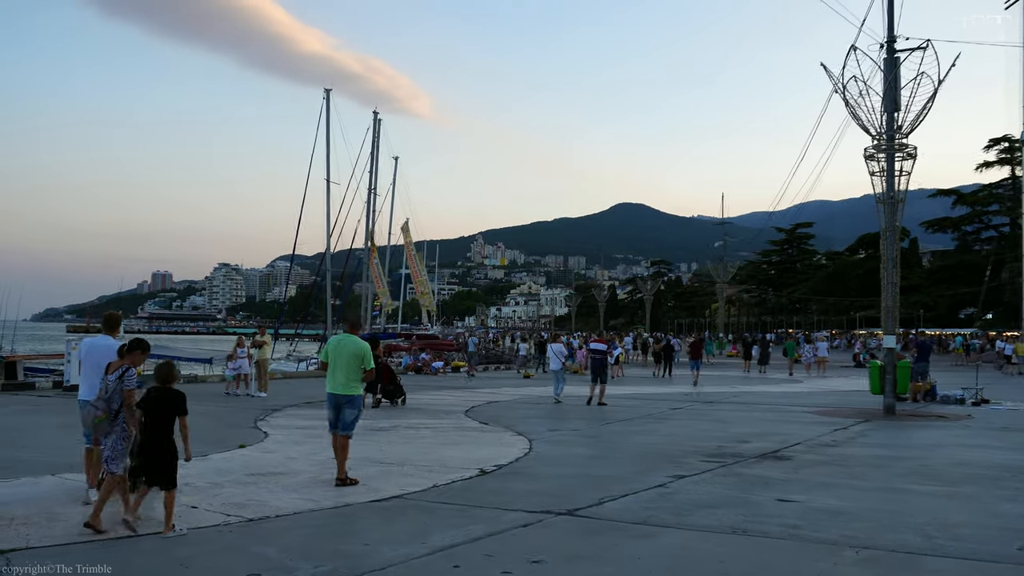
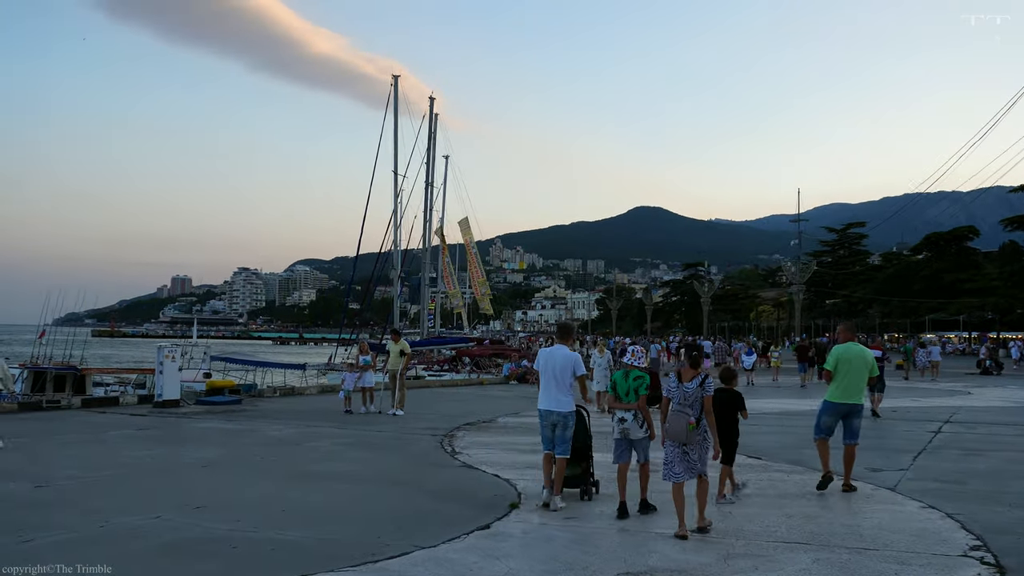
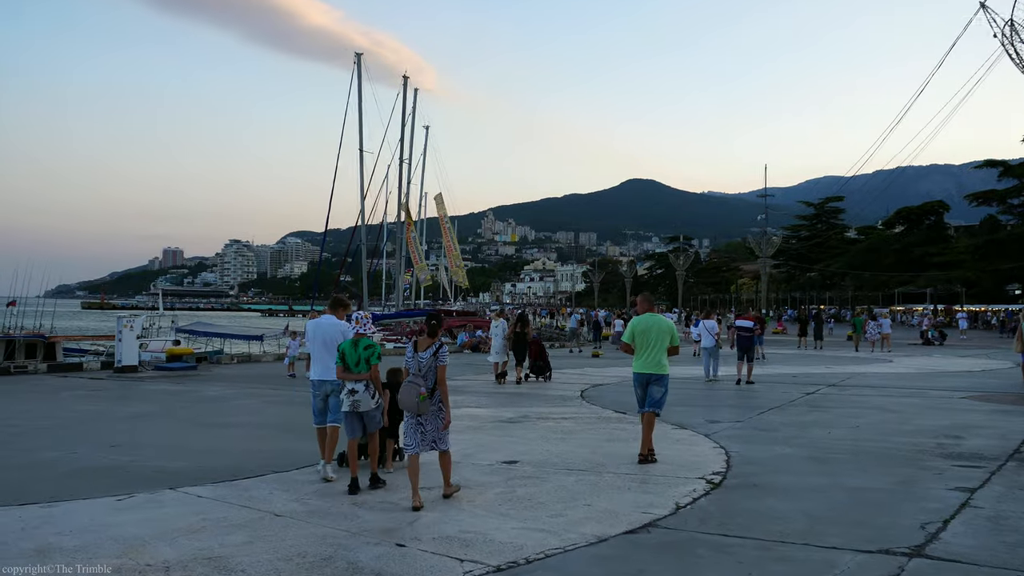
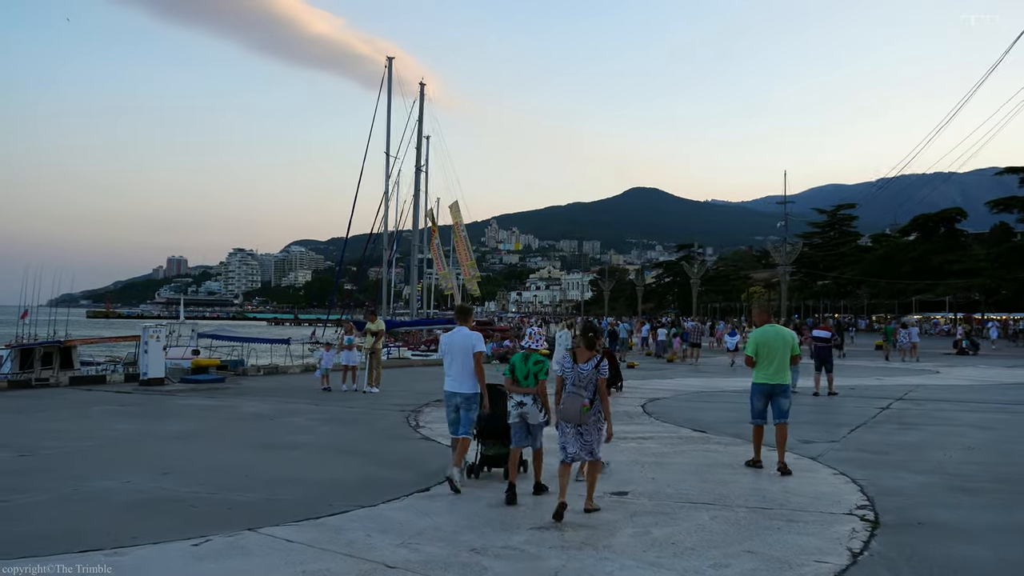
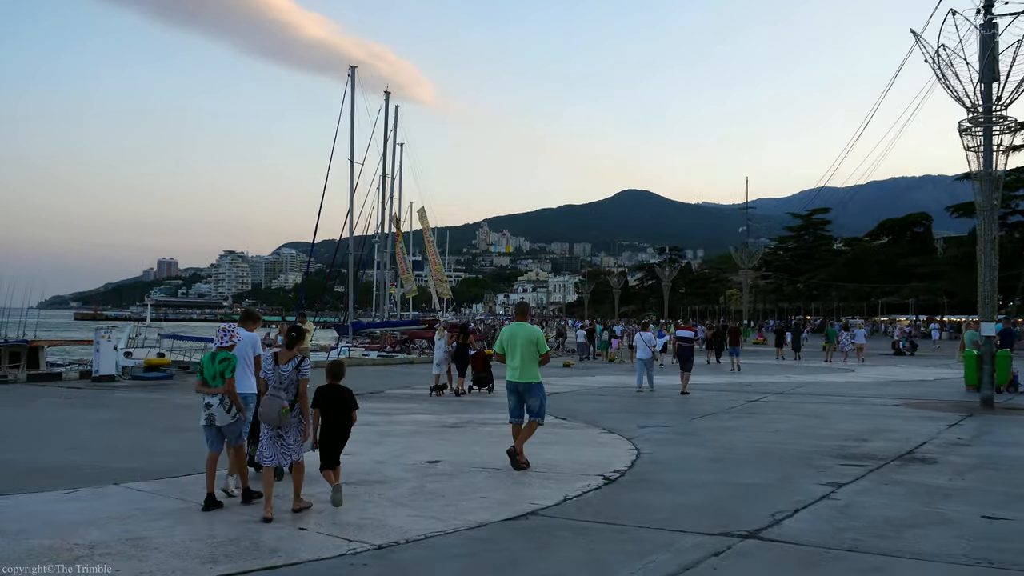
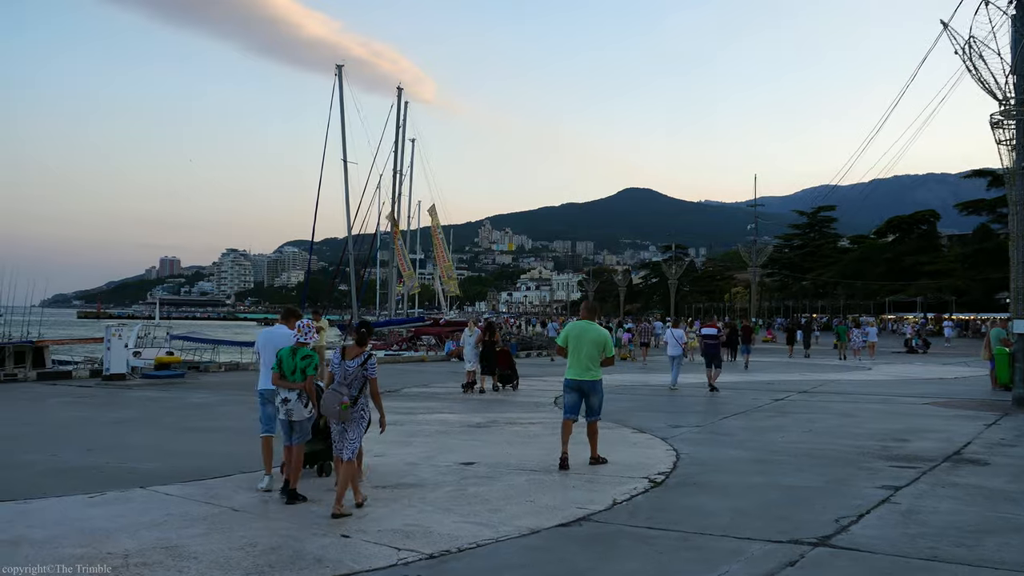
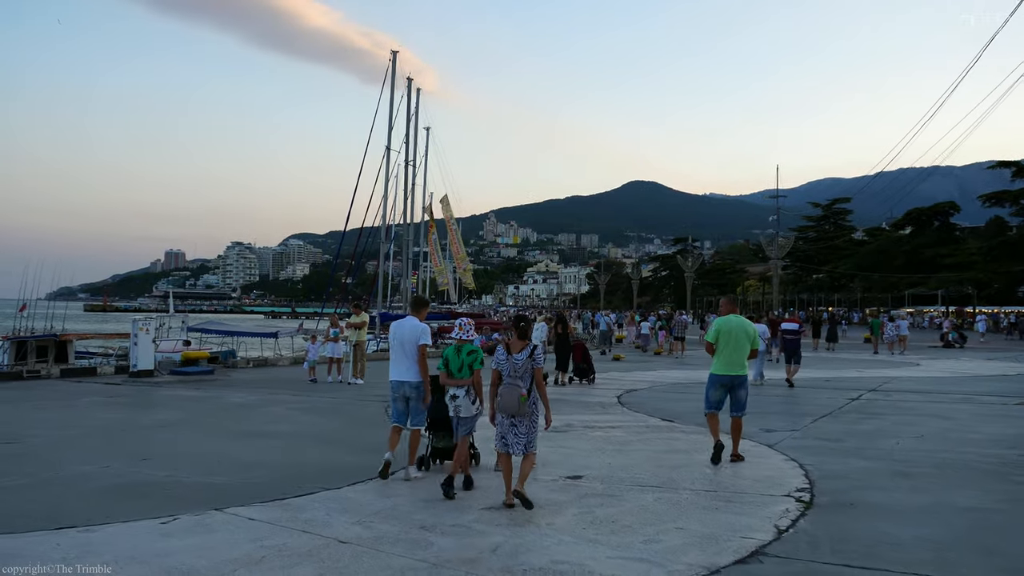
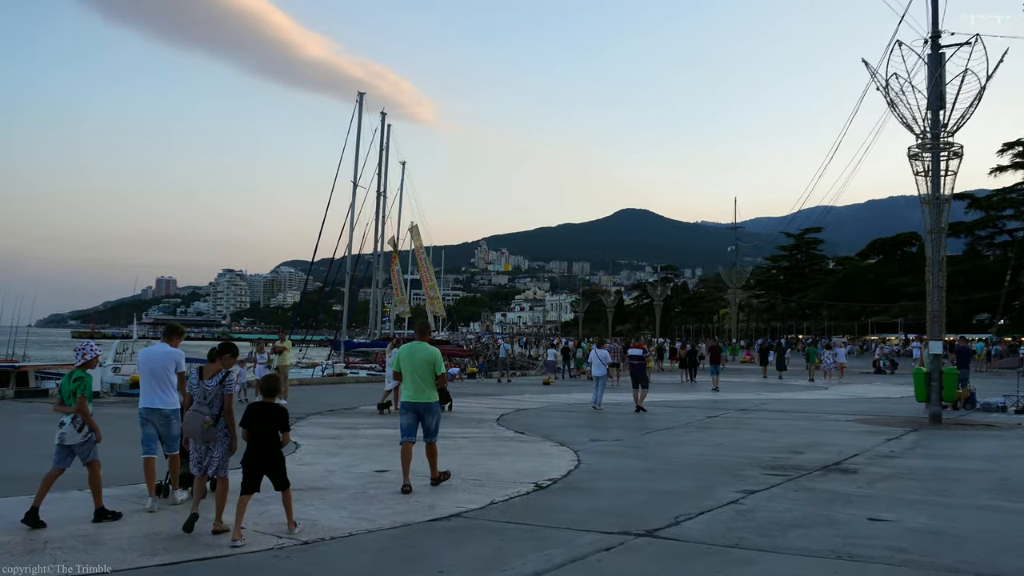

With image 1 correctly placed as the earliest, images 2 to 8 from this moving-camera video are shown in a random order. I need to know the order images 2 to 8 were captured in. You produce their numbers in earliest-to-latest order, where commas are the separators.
8, 5, 6, 3, 7, 4, 2
